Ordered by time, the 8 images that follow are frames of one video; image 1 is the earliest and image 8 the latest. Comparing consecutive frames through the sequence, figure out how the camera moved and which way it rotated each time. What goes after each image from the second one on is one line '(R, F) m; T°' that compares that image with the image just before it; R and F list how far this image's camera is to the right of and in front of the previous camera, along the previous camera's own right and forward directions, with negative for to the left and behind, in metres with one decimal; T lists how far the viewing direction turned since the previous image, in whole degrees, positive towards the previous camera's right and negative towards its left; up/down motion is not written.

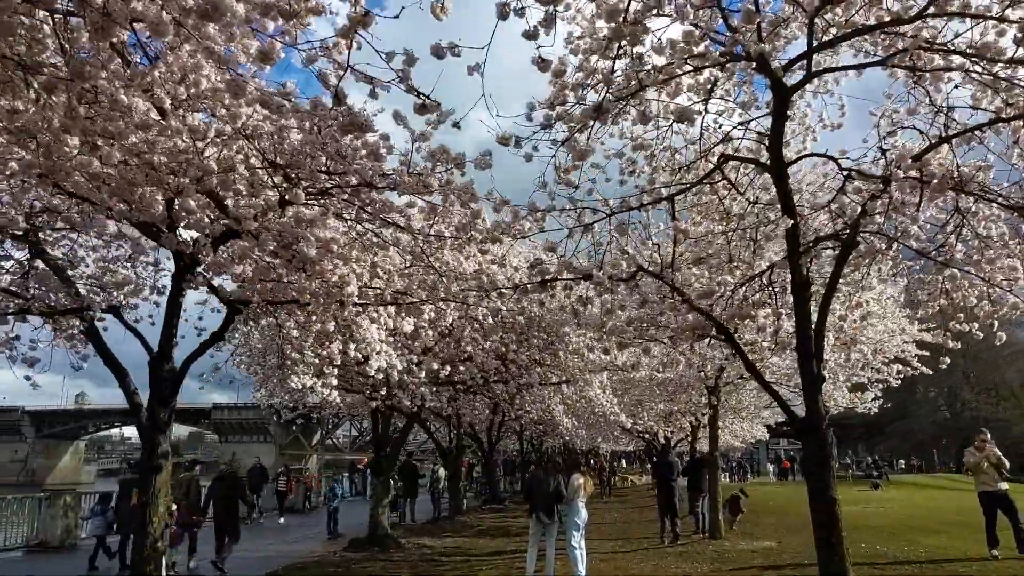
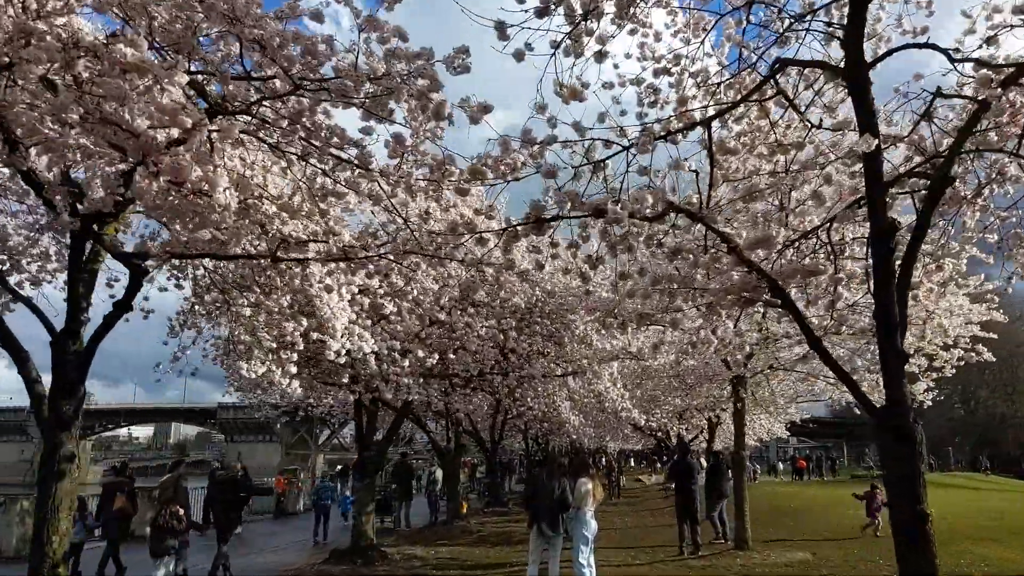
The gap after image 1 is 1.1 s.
(+0.1, +1.9) m; 0°
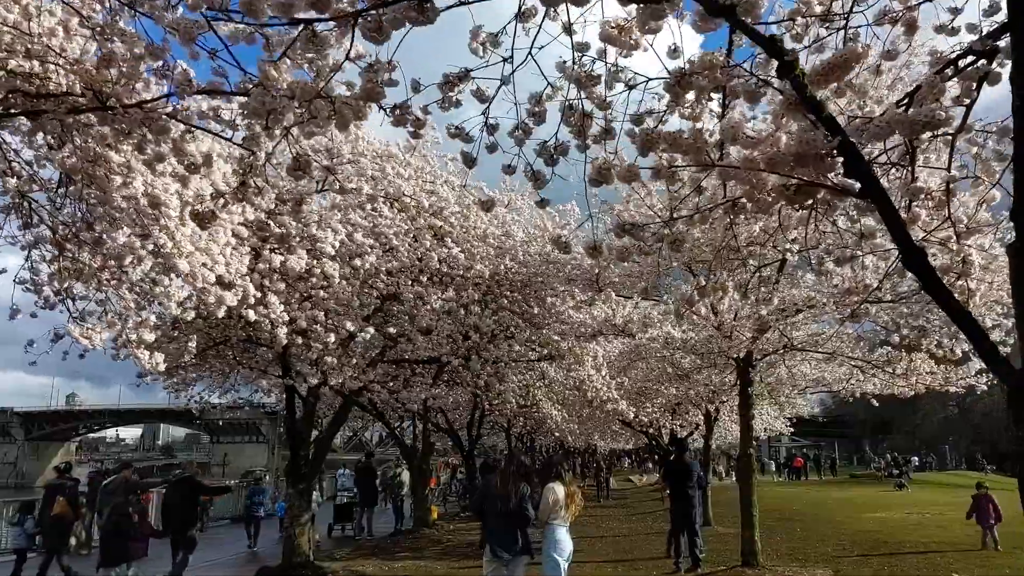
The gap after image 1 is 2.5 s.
(+0.5, +2.5) m; +1°
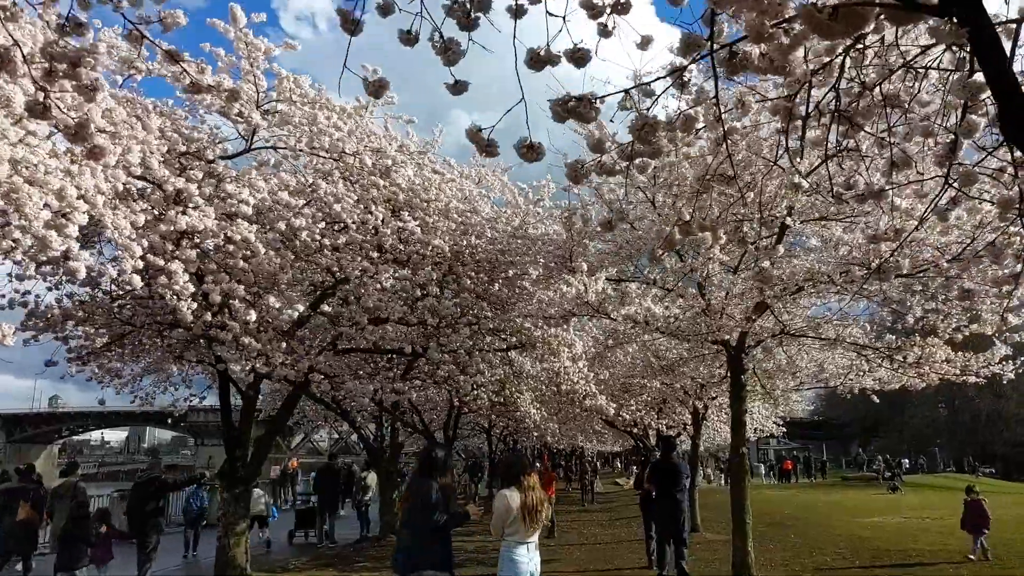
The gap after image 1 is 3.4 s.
(+0.4, +1.4) m; +1°
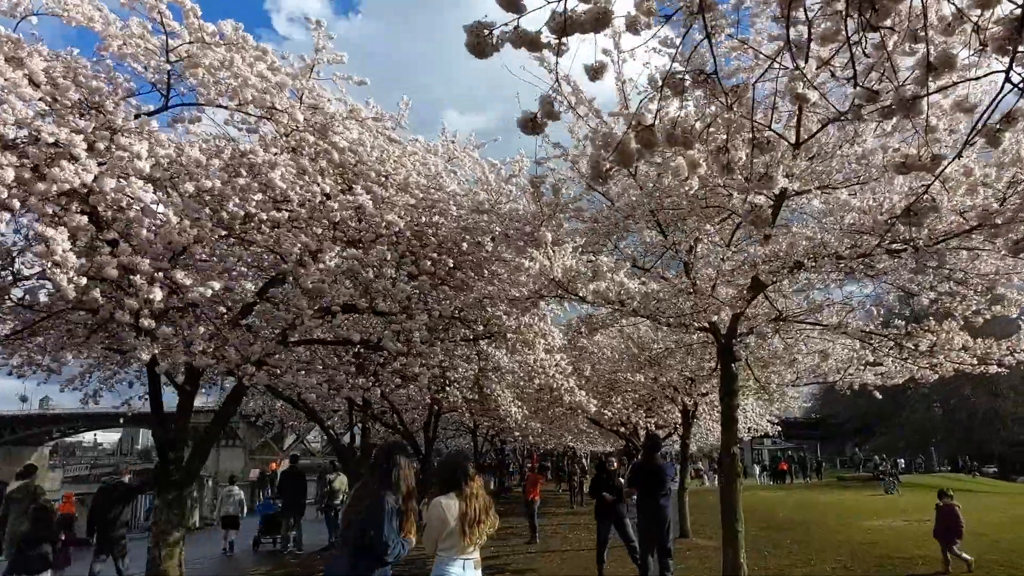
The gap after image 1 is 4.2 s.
(+0.4, +1.2) m; 0°
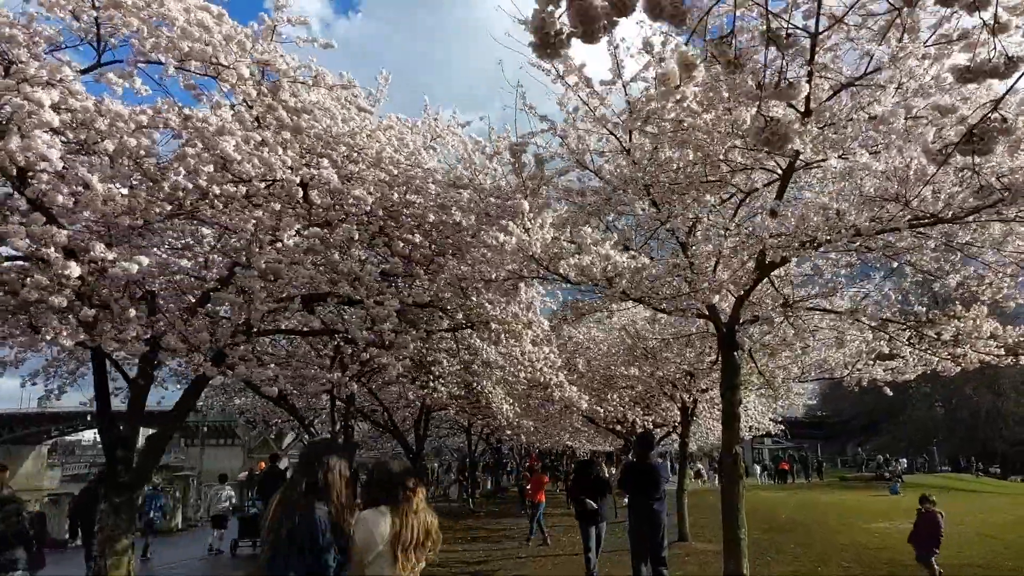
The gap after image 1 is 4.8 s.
(+0.2, +0.9) m; 0°
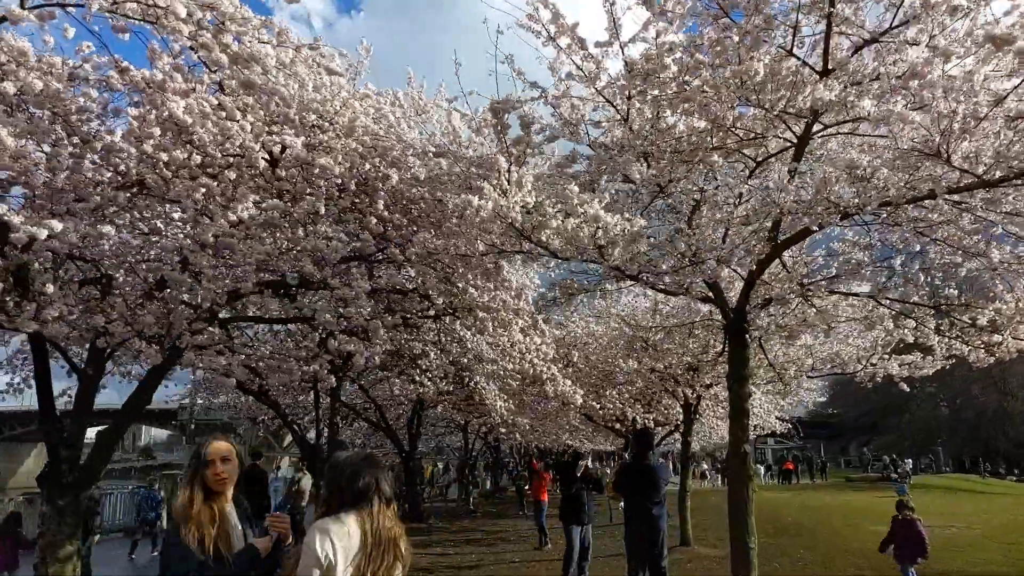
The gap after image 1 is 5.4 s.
(+0.2, +0.9) m; 0°
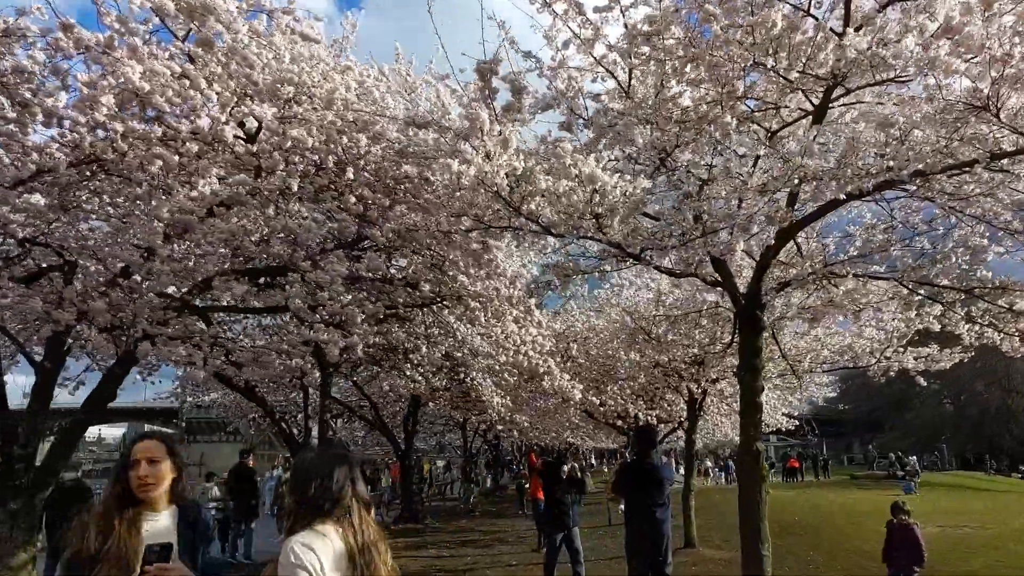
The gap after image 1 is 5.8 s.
(+0.1, +0.7) m; 0°
